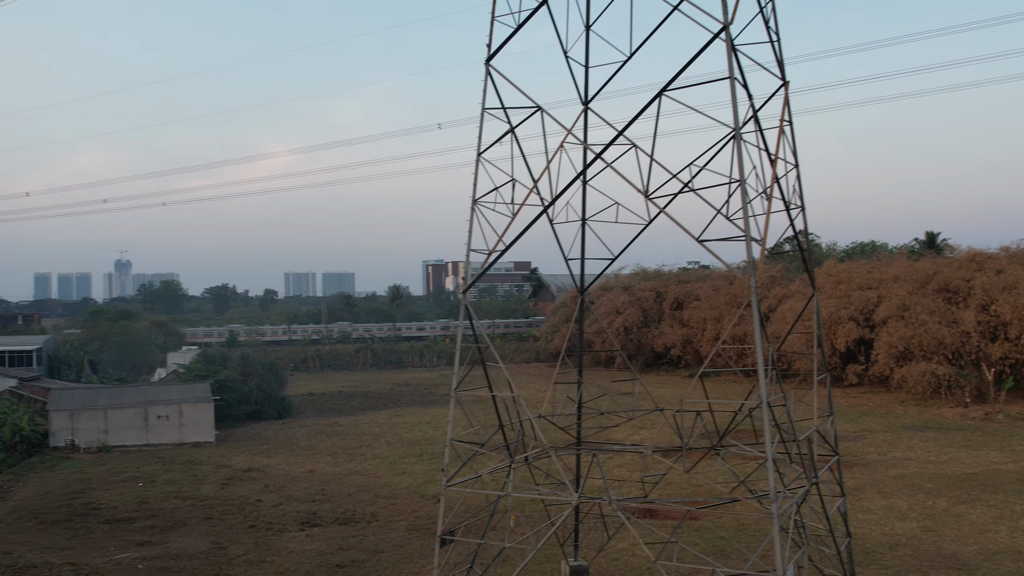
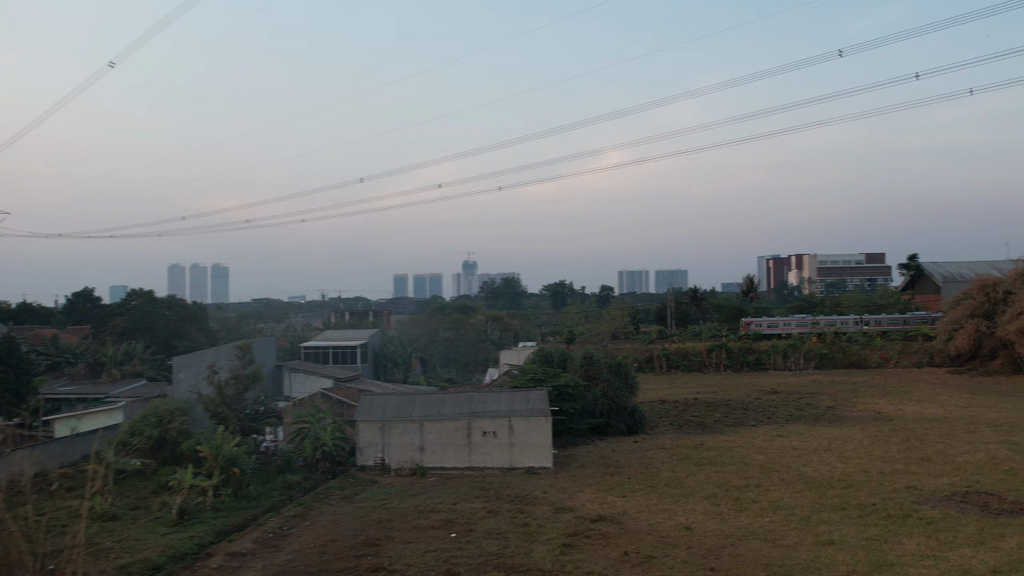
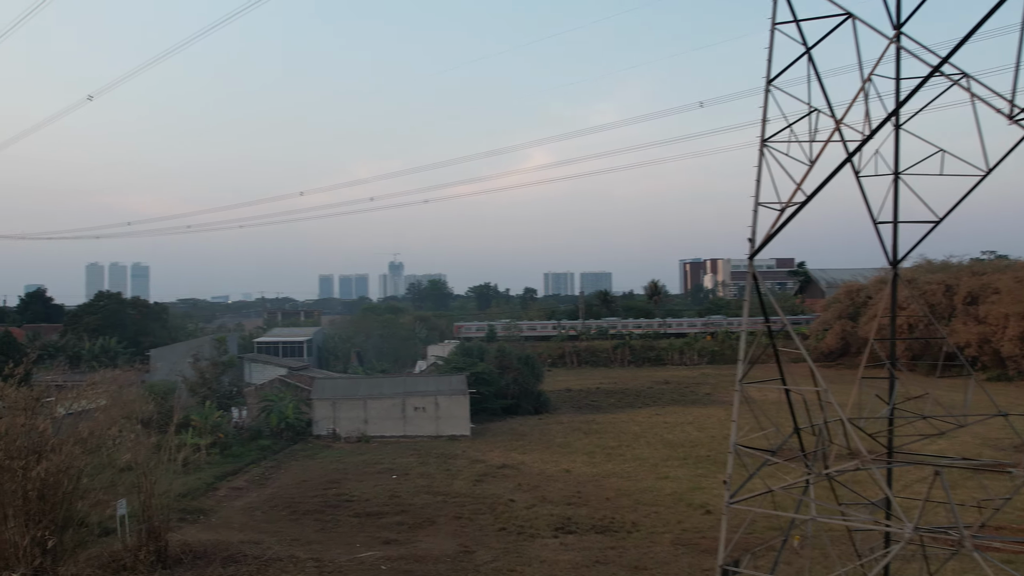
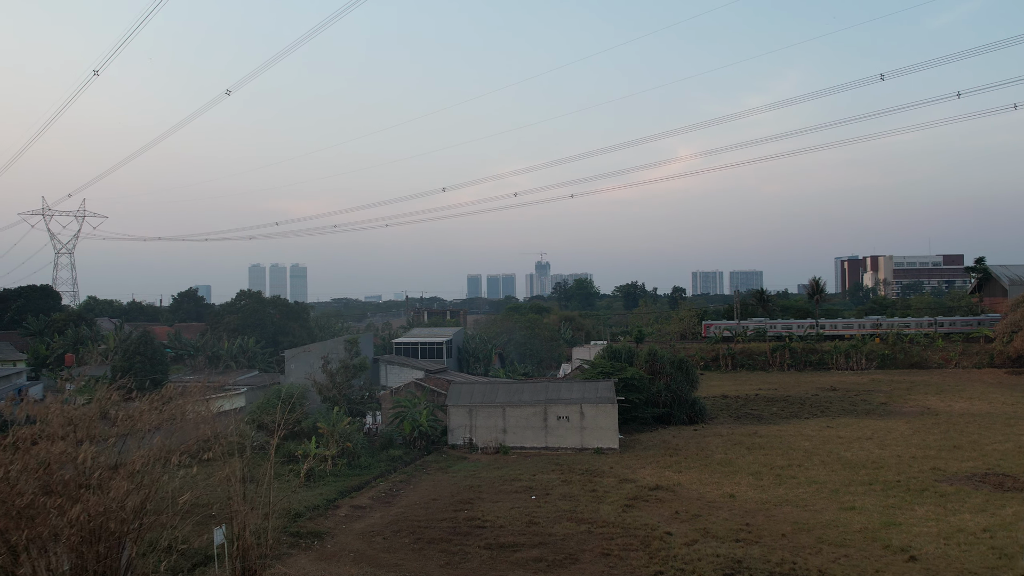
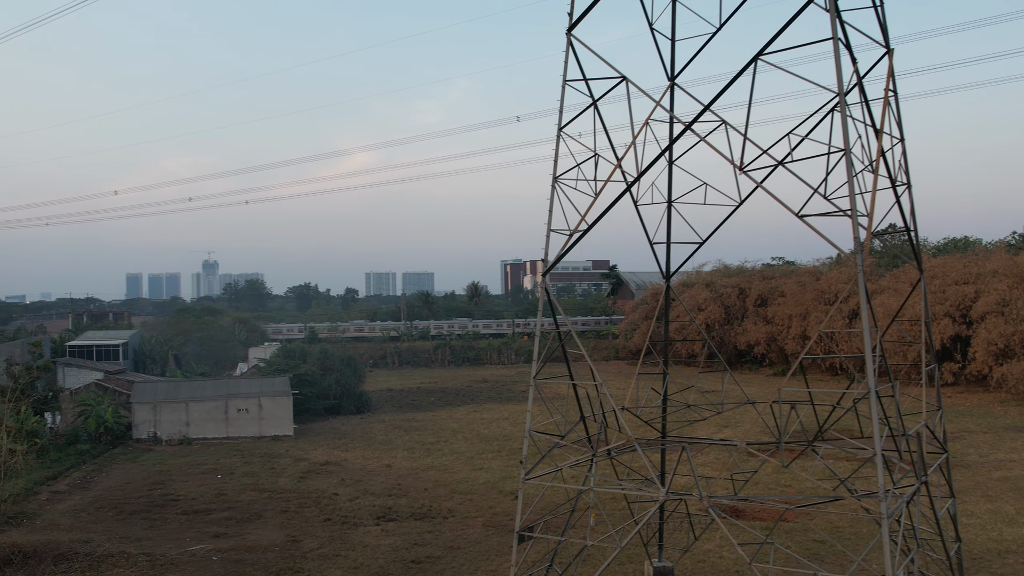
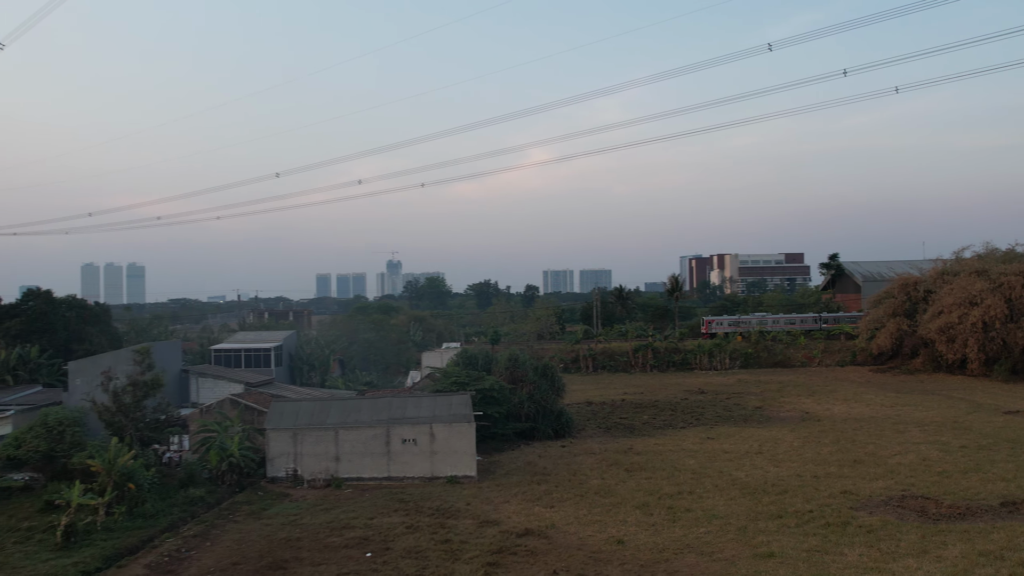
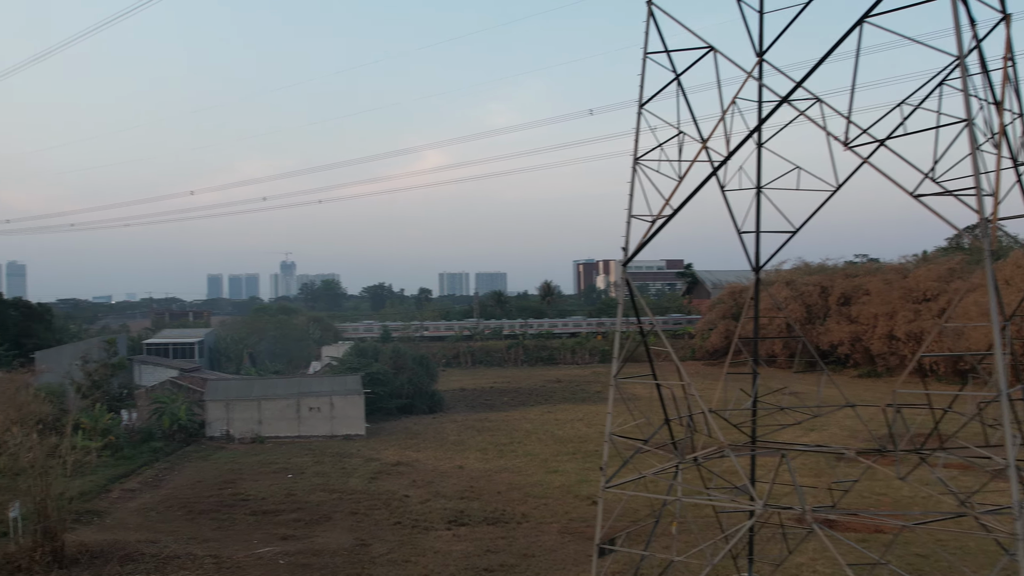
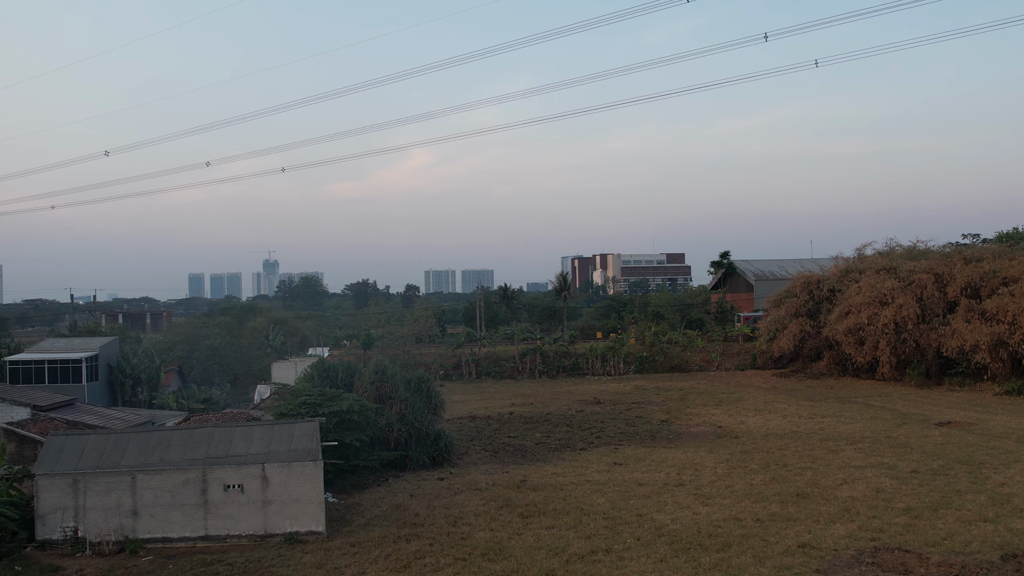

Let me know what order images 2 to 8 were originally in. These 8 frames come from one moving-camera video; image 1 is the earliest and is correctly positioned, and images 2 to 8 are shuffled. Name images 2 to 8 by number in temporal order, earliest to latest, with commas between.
5, 7, 3, 4, 2, 6, 8
